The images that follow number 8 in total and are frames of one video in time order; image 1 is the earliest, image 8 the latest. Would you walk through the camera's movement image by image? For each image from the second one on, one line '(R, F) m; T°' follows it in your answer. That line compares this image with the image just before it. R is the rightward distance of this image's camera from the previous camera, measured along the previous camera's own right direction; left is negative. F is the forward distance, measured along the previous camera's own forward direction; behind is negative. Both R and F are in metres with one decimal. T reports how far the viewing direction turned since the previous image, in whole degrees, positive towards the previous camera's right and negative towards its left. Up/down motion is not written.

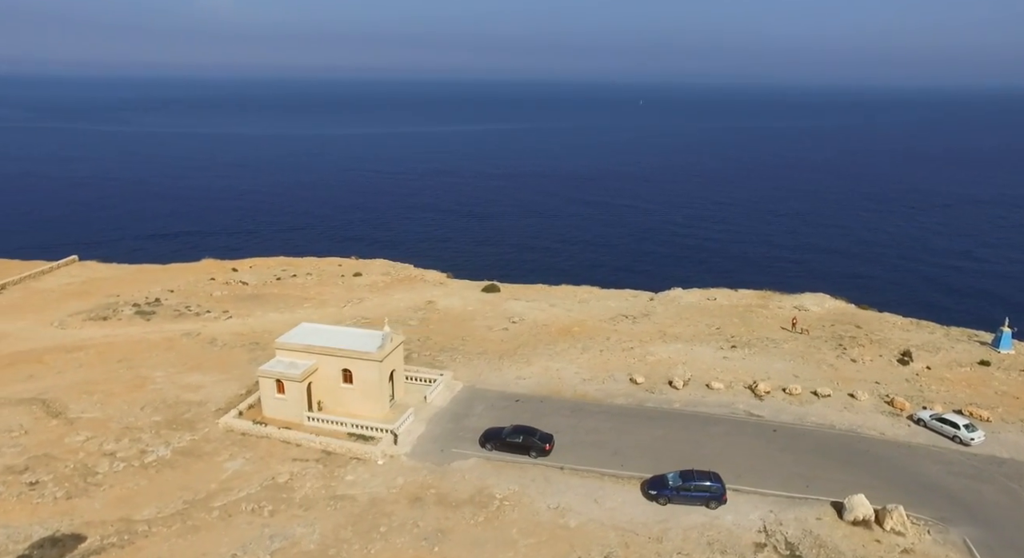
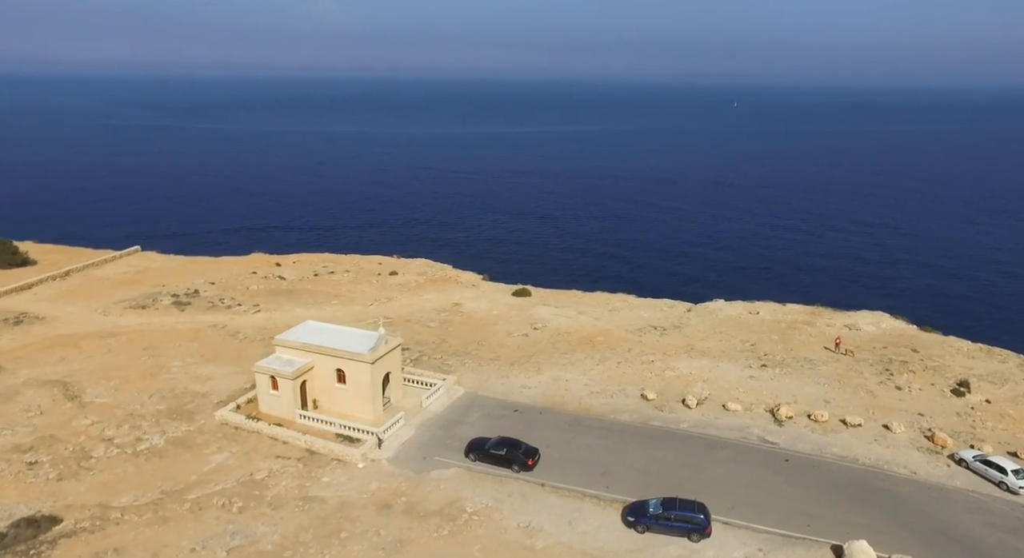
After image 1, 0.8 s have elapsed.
(+4.2, +1.2) m; -8°
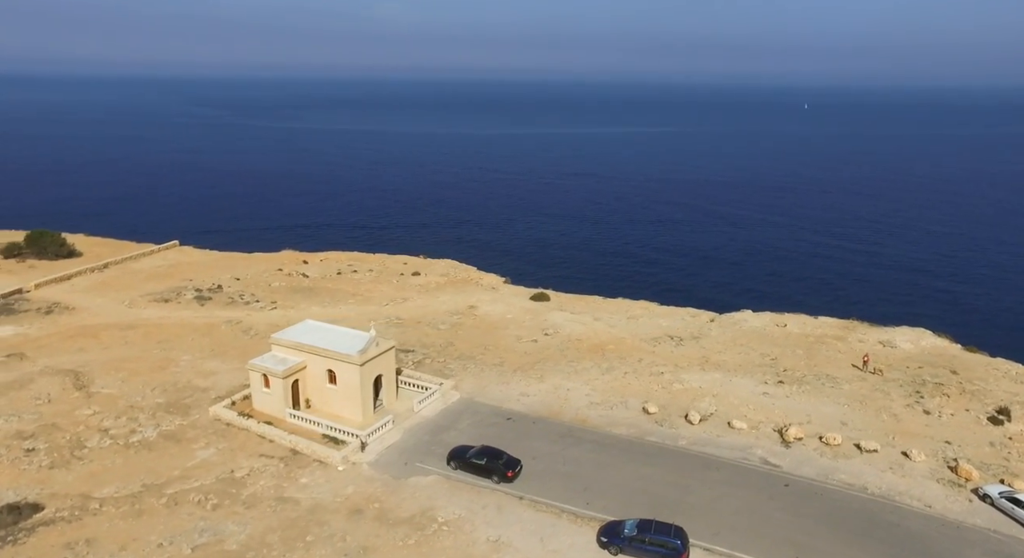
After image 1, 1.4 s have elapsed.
(+3.2, +0.9) m; -5°
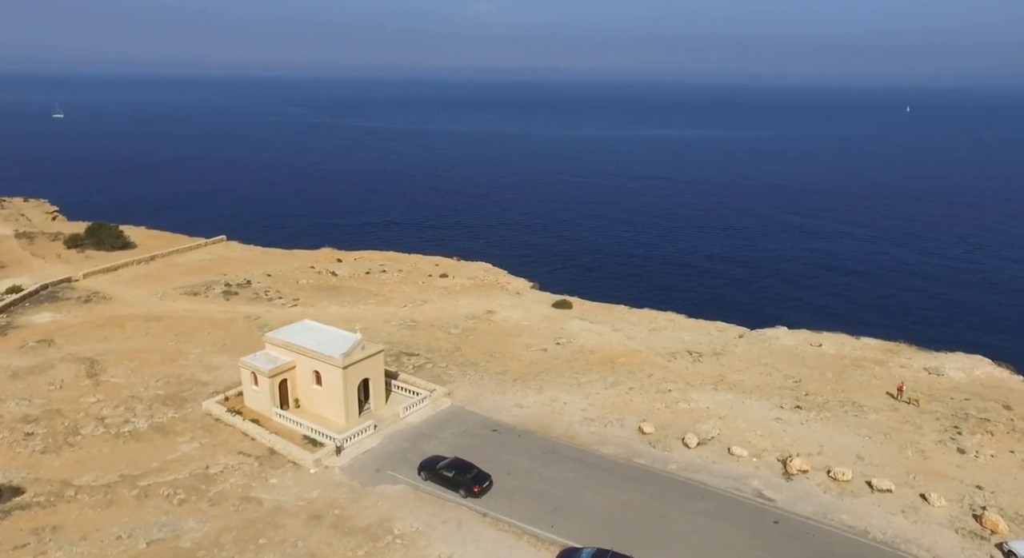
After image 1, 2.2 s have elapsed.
(+4.3, +1.3) m; -7°
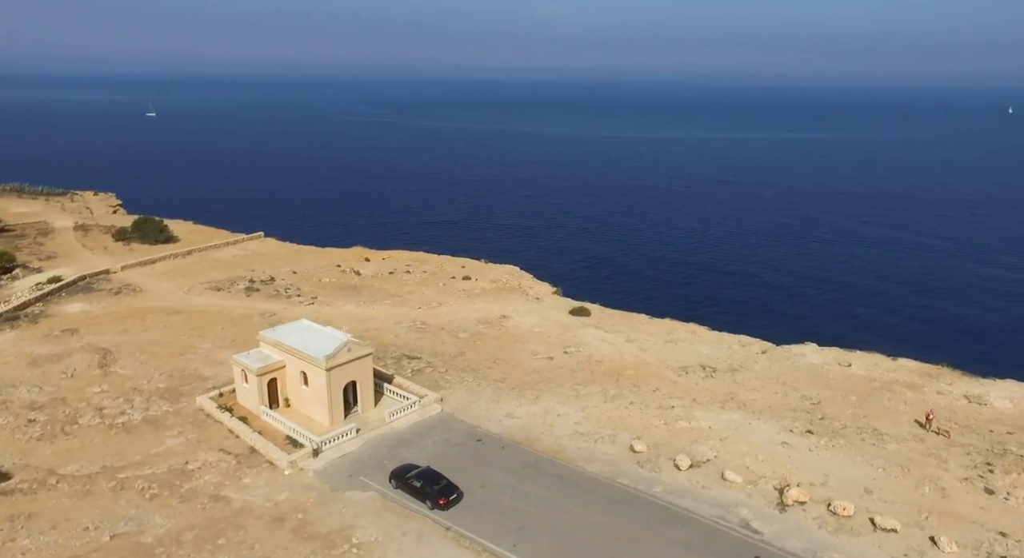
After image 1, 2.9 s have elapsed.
(+3.7, +1.2) m; -6°
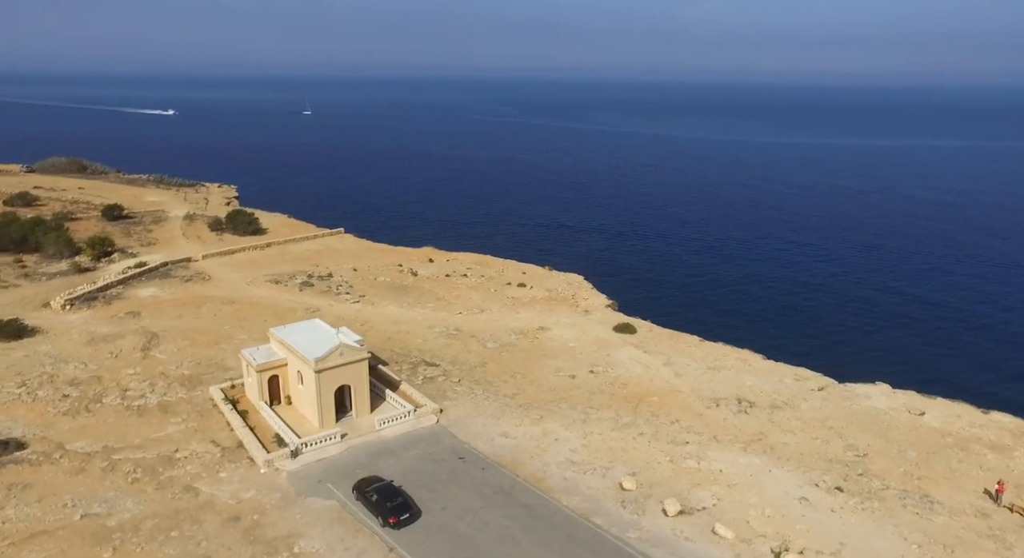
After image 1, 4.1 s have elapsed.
(+6.0, +2.5) m; -12°
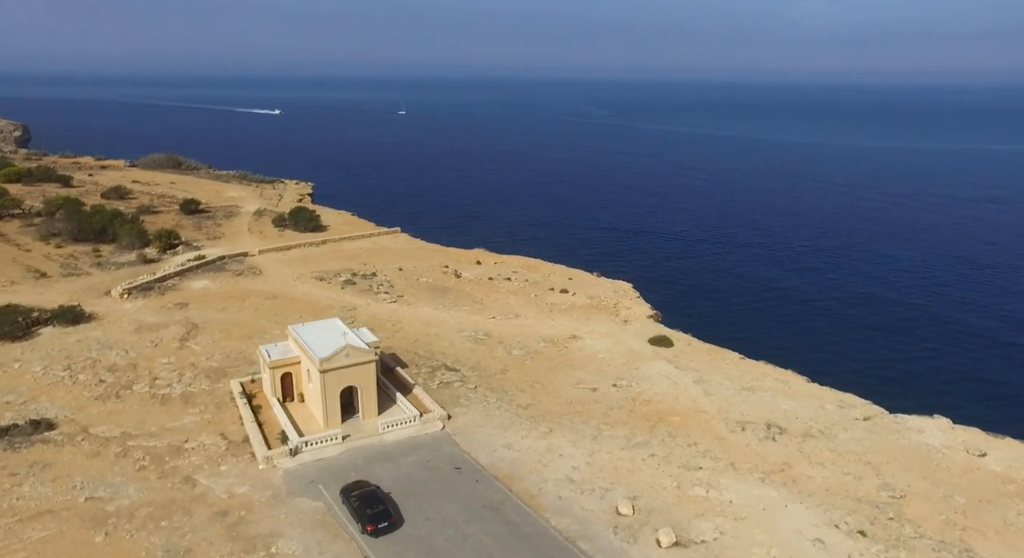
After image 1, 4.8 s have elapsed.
(+3.5, +1.4) m; -8°
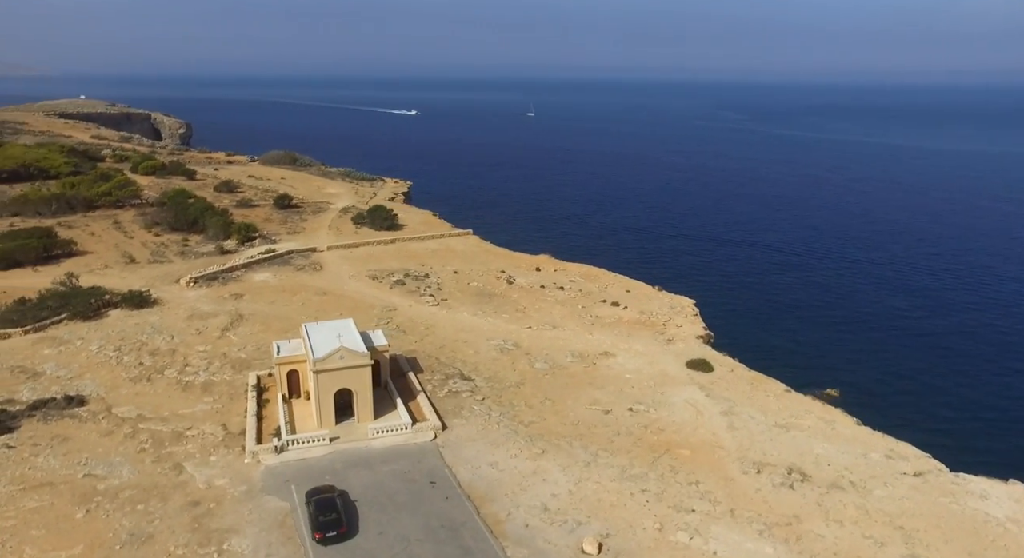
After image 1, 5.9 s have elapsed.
(+5.2, +2.2) m; -11°
